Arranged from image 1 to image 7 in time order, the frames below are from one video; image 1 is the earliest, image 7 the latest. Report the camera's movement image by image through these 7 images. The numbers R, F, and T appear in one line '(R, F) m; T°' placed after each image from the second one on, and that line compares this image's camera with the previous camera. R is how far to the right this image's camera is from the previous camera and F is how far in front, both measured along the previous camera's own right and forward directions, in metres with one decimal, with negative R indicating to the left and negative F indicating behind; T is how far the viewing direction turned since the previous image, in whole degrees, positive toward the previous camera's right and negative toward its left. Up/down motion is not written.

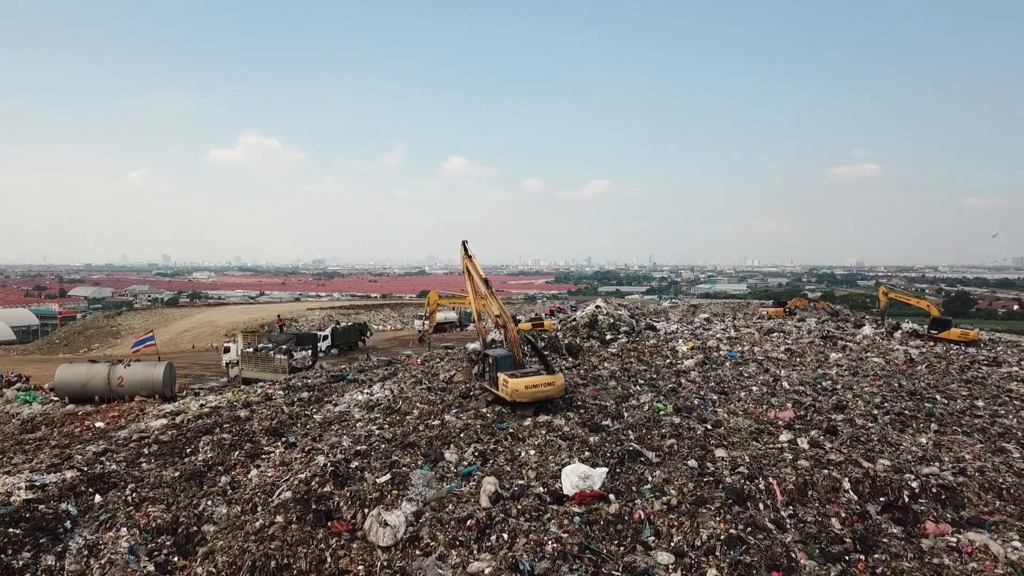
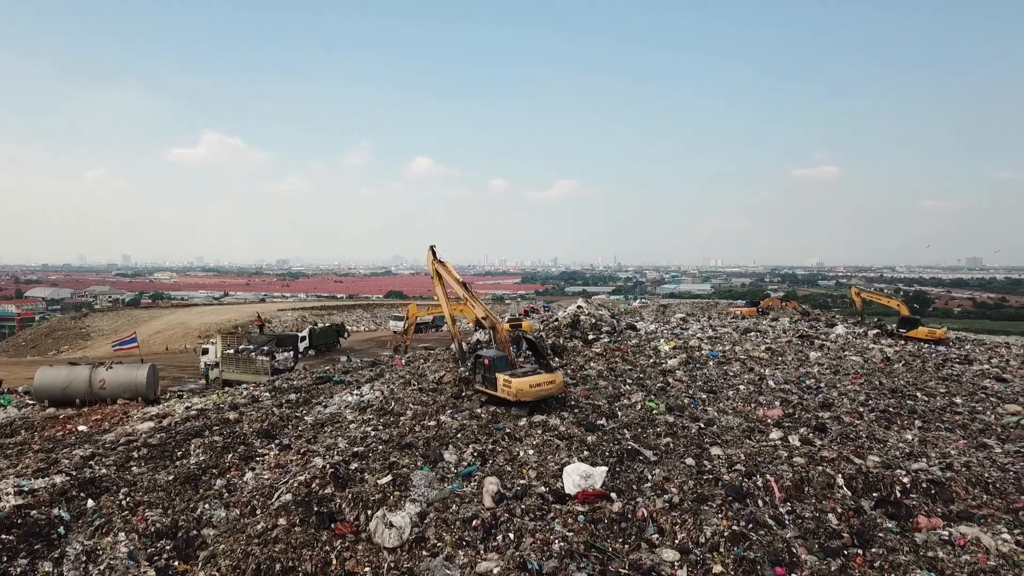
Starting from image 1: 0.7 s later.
(-0.2, 0.0) m; +2°
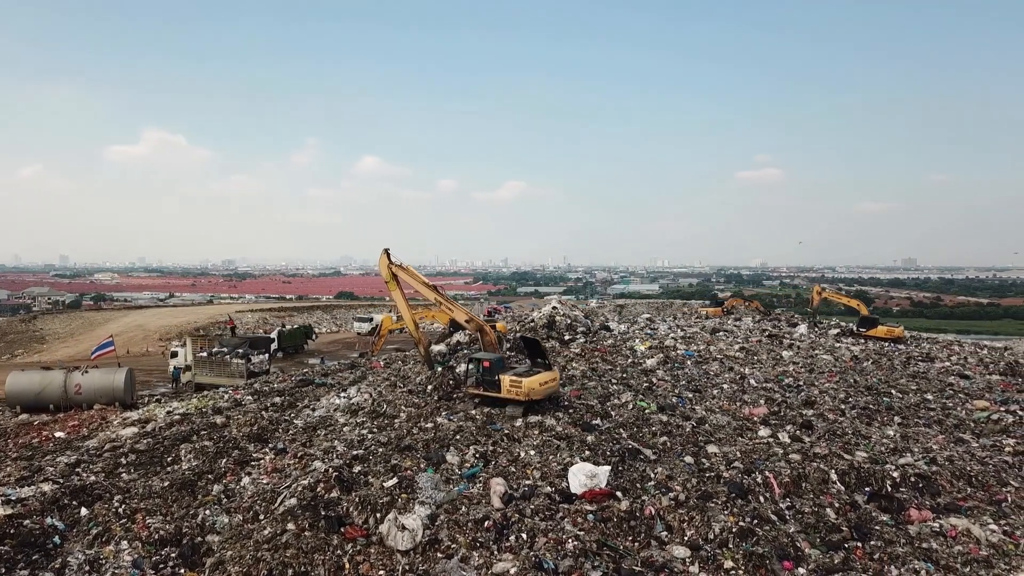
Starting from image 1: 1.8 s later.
(-0.4, -0.1) m; +3°
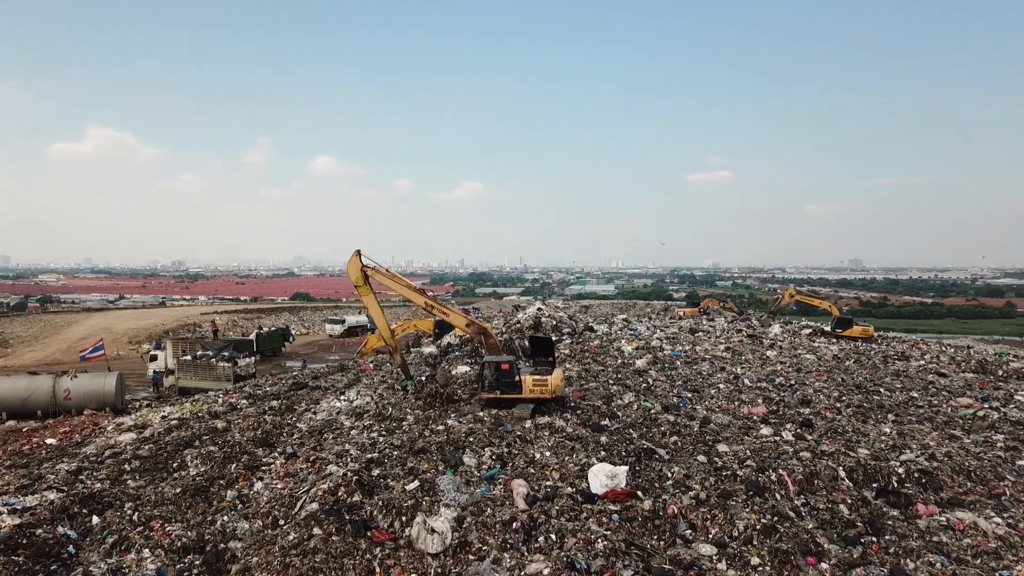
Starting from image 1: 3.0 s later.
(-0.5, 0.0) m; +2°
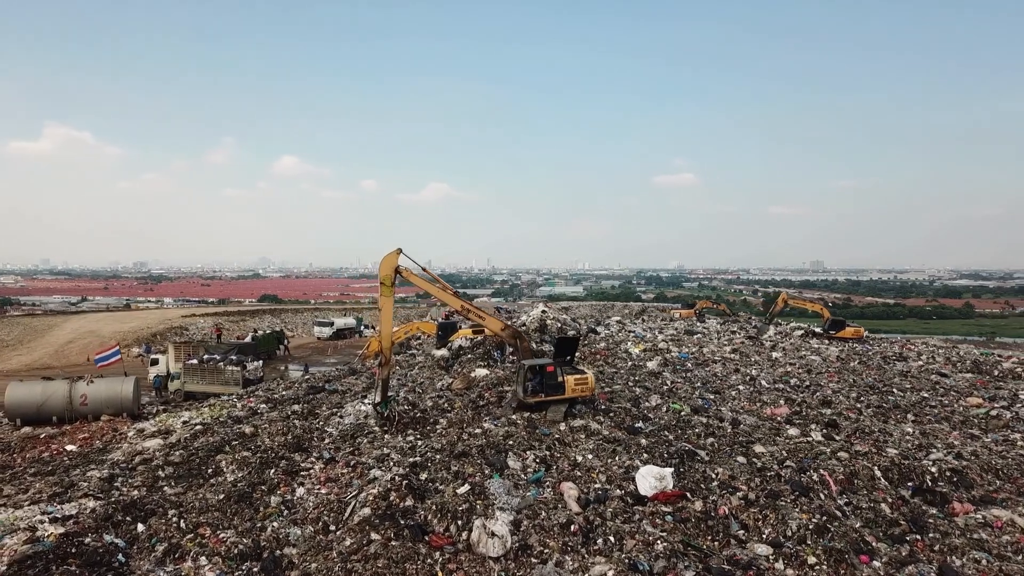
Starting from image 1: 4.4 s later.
(-0.7, 0.0) m; +1°
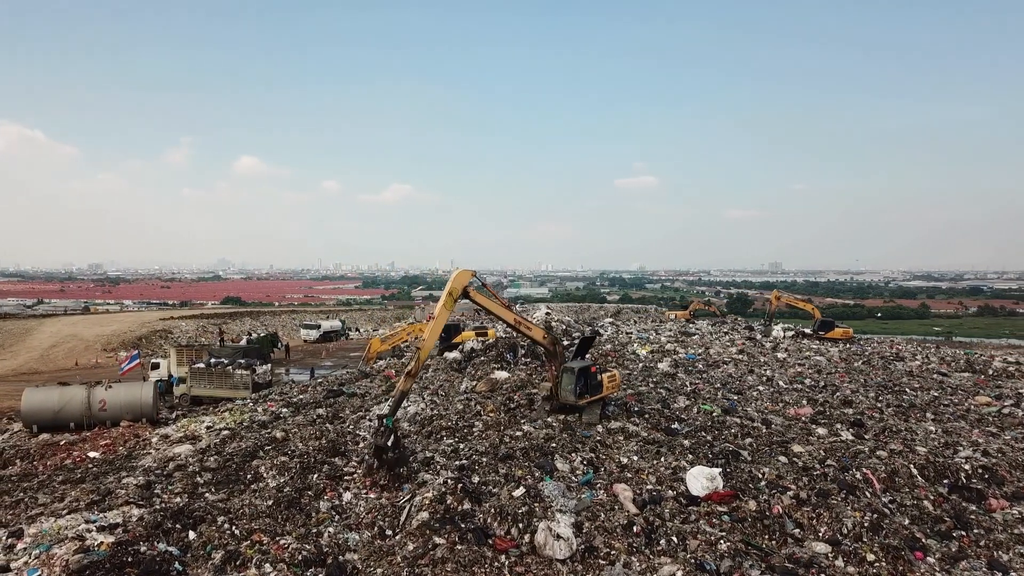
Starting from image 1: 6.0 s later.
(-0.7, 0.0) m; +1°
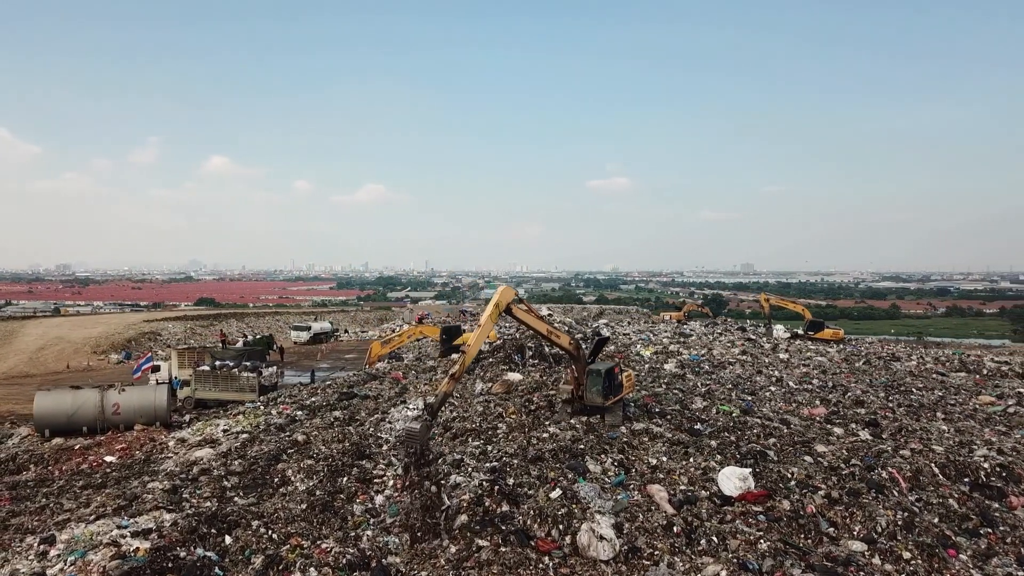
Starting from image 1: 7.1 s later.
(-0.5, 0.0) m; +1°
